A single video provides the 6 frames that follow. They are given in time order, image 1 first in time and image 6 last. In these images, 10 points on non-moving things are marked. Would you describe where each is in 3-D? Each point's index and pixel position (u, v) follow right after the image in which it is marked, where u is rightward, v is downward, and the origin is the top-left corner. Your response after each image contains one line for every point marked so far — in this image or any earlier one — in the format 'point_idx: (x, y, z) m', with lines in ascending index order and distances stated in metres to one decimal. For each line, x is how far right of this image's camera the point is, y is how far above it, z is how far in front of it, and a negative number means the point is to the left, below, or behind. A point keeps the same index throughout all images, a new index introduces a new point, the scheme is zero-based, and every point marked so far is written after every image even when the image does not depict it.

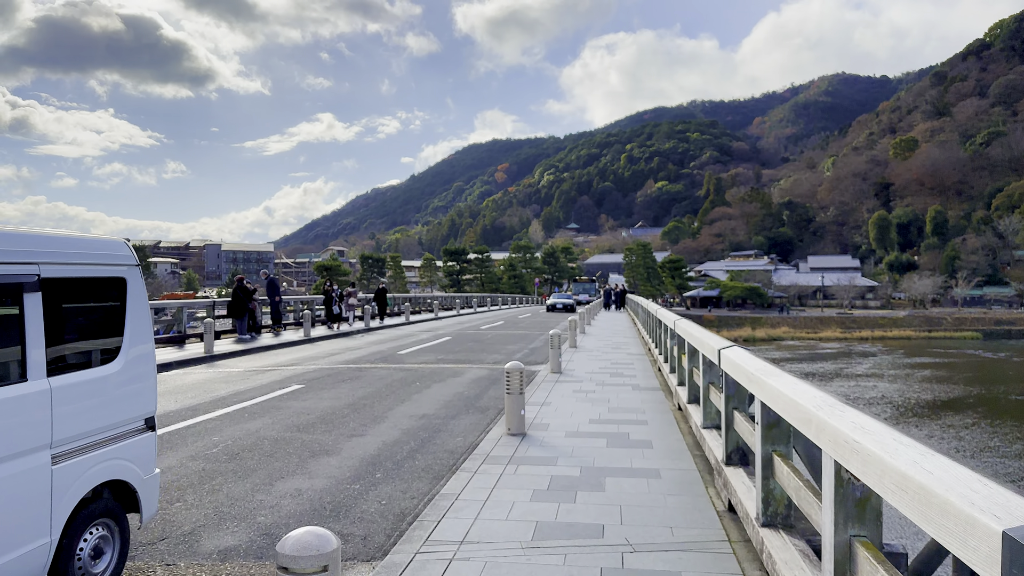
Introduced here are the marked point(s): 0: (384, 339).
0: (-3.2, -1.3, +14.7) m
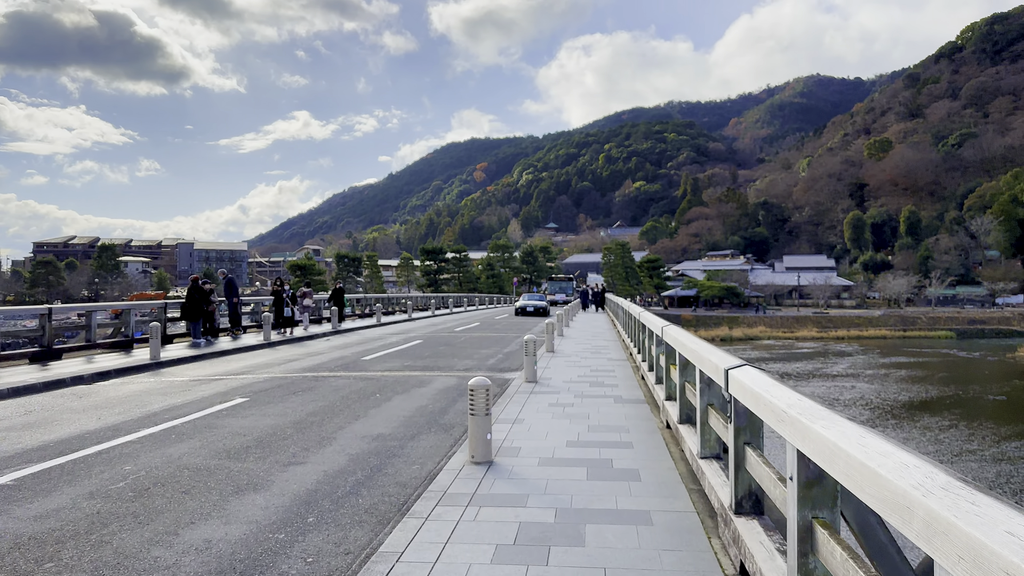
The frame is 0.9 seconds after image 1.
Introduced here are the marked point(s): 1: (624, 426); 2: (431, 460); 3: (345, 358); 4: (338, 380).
0: (-3.8, -1.3, +13.9) m
1: (+1.0, -1.2, +5.3) m
2: (-0.6, -1.4, +4.8) m
3: (-3.0, -1.3, +11.0) m
4: (-2.5, -1.4, +8.8) m
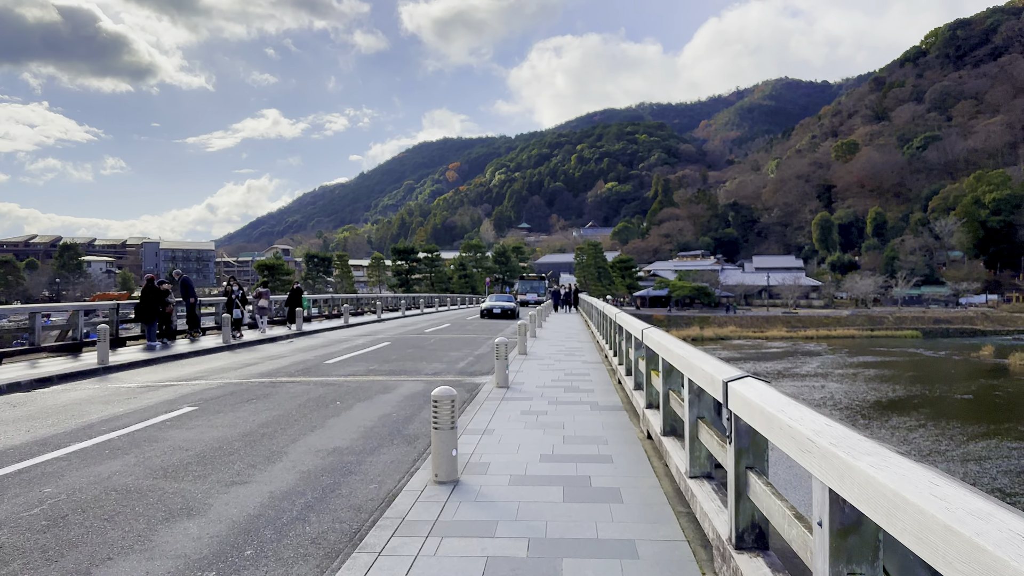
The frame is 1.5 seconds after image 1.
0: (-4.4, -1.3, +13.3) m
1: (+0.7, -1.2, +4.9) m
2: (-0.9, -1.4, +4.3) m
3: (-3.6, -1.3, +10.4) m
4: (-3.0, -1.3, +8.3) m
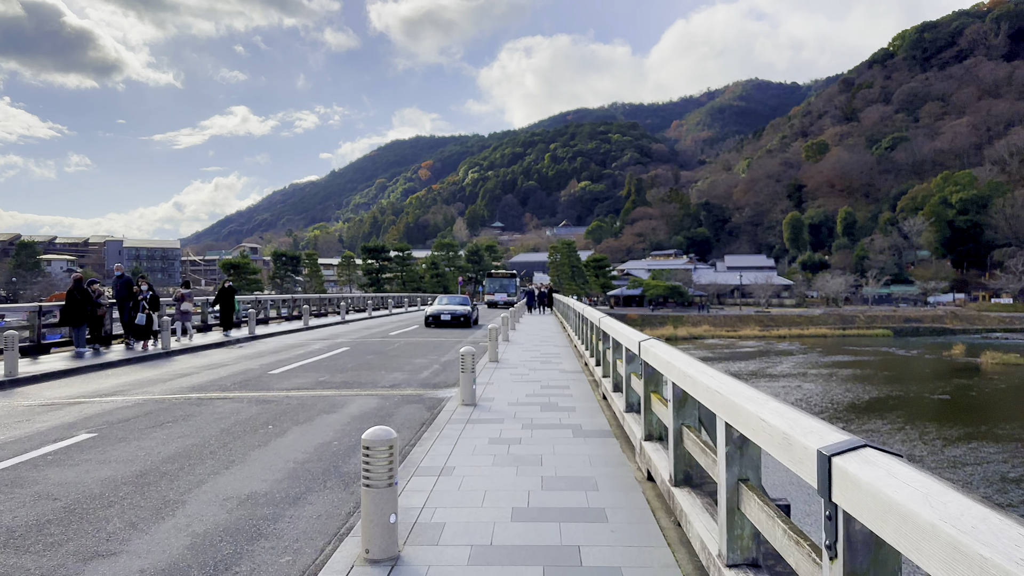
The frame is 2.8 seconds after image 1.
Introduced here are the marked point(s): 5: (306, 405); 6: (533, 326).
0: (-5.0, -1.3, +12.0) m
1: (+0.5, -1.2, +3.9) m
2: (-1.1, -1.4, +3.2) m
3: (-4.0, -1.3, +9.2) m
4: (-3.3, -1.4, +7.1) m
5: (-2.4, -1.3, +6.8) m
6: (+0.6, -1.1, +17.5) m
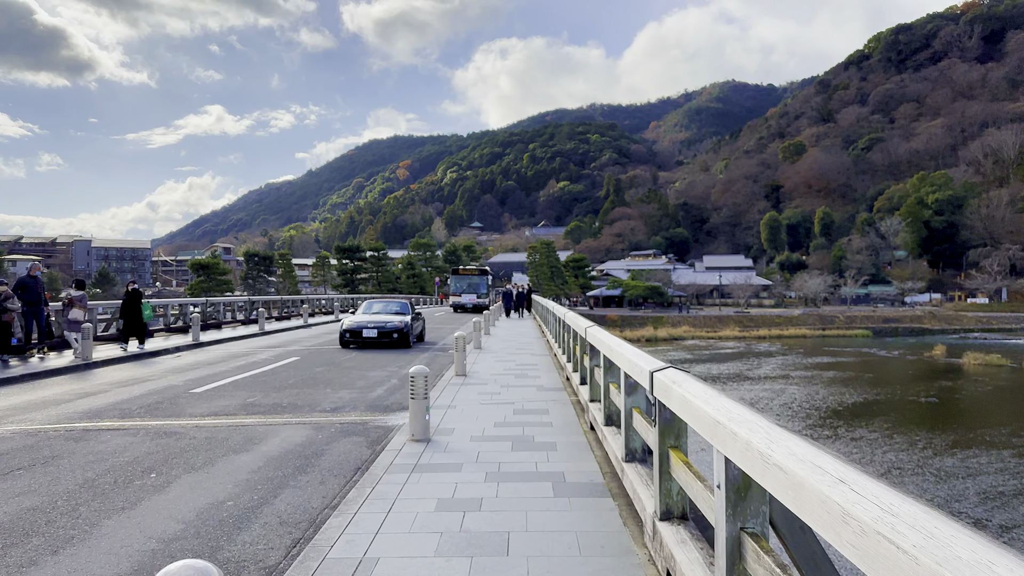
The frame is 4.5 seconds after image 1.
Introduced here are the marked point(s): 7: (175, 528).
0: (-5.5, -1.3, +10.5) m
1: (+0.3, -1.2, +2.6) m
2: (-1.3, -1.4, +1.8) m
3: (-4.4, -1.3, +7.7) m
4: (-3.7, -1.4, +5.6) m
5: (-2.7, -1.4, +5.4) m
6: (-0.1, -1.2, +16.1) m
7: (-2.0, -1.4, +3.5) m
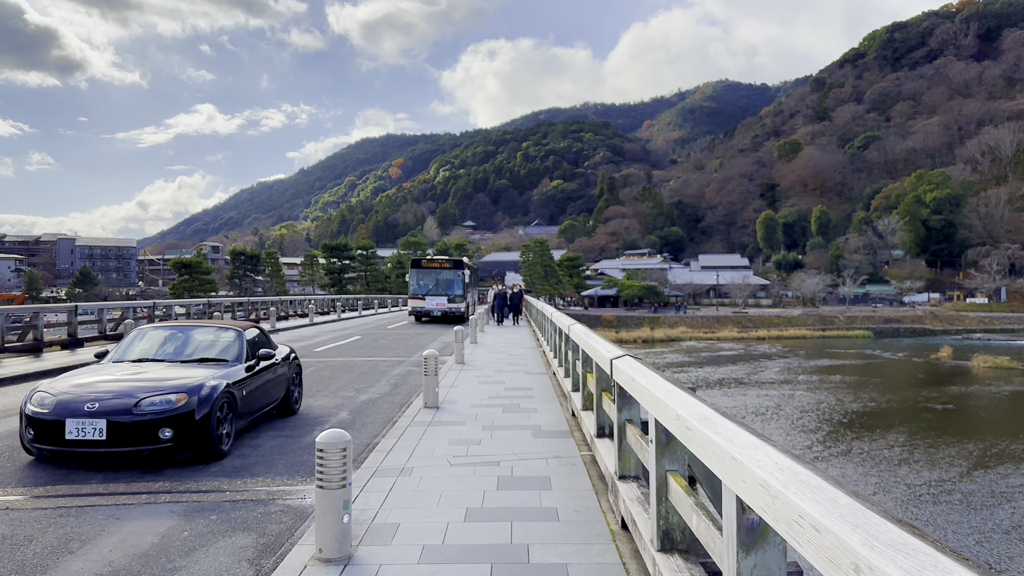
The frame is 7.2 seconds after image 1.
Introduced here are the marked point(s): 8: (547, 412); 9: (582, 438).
0: (-5.7, -1.4, +8.4) m
1: (+0.2, -1.3, +0.6) m
2: (-1.3, -1.5, -0.2) m
3: (-4.6, -1.4, +5.6) m
4: (-3.8, -1.4, +3.6) m
5: (-2.8, -1.4, +3.4) m
6: (-0.3, -1.2, +14.1) m
7: (-2.0, -1.4, +1.5) m
8: (+0.3, -1.2, +6.0) m
9: (+0.6, -1.2, +4.8) m
